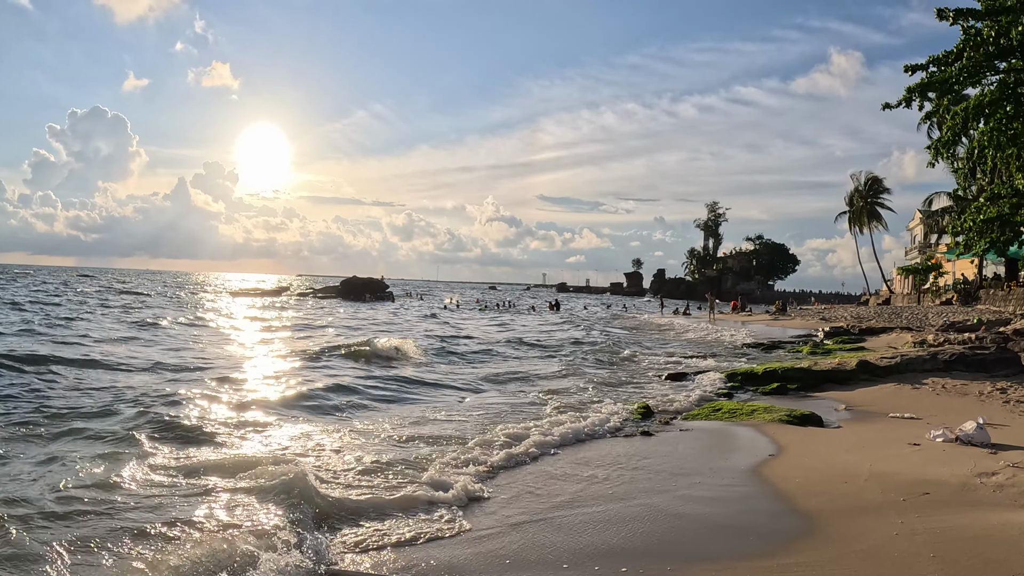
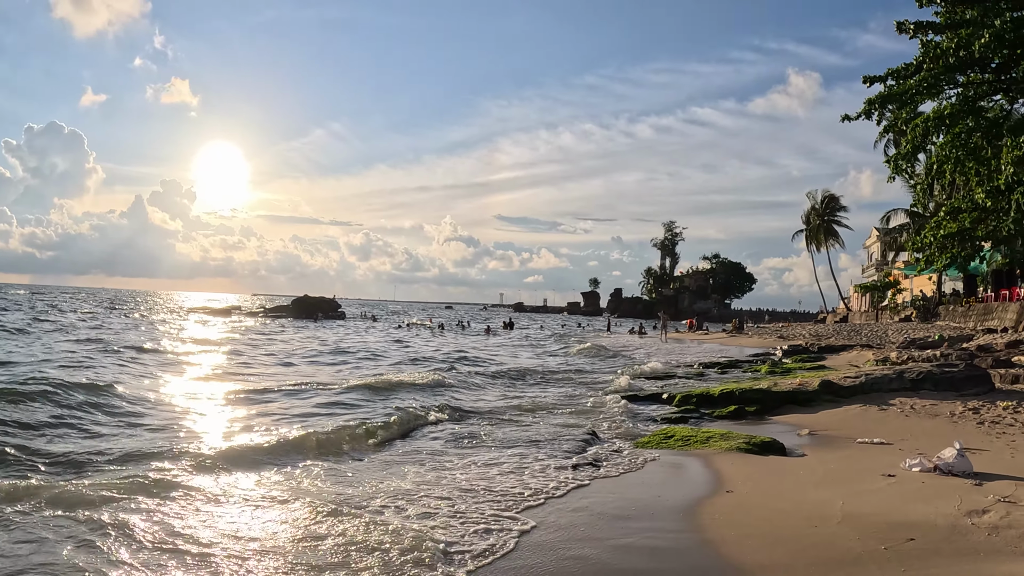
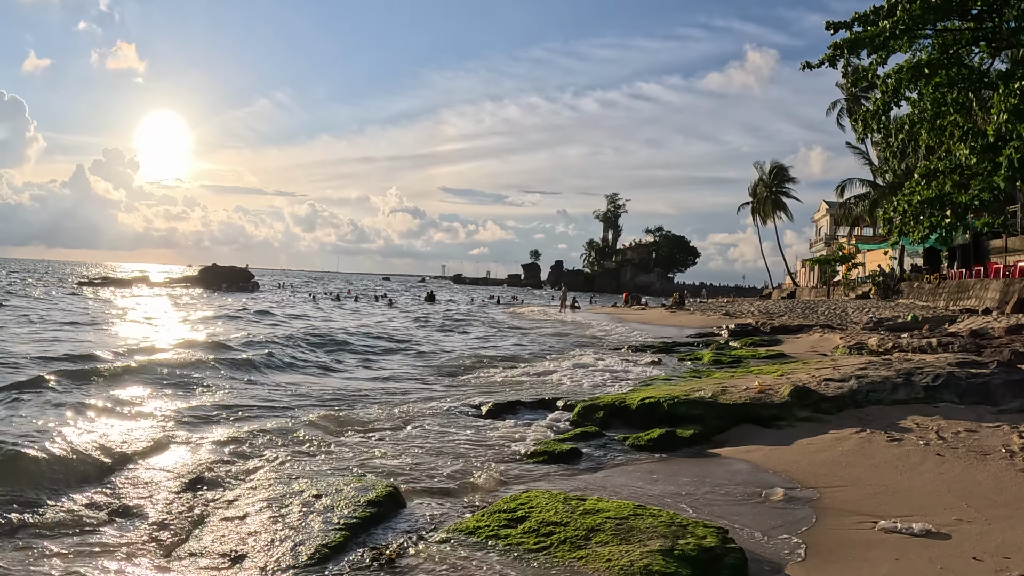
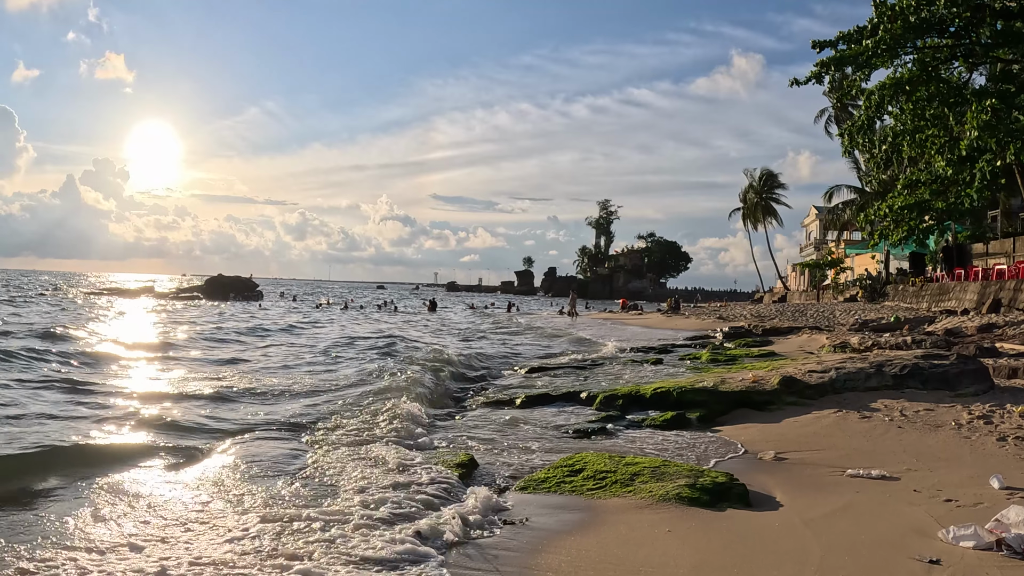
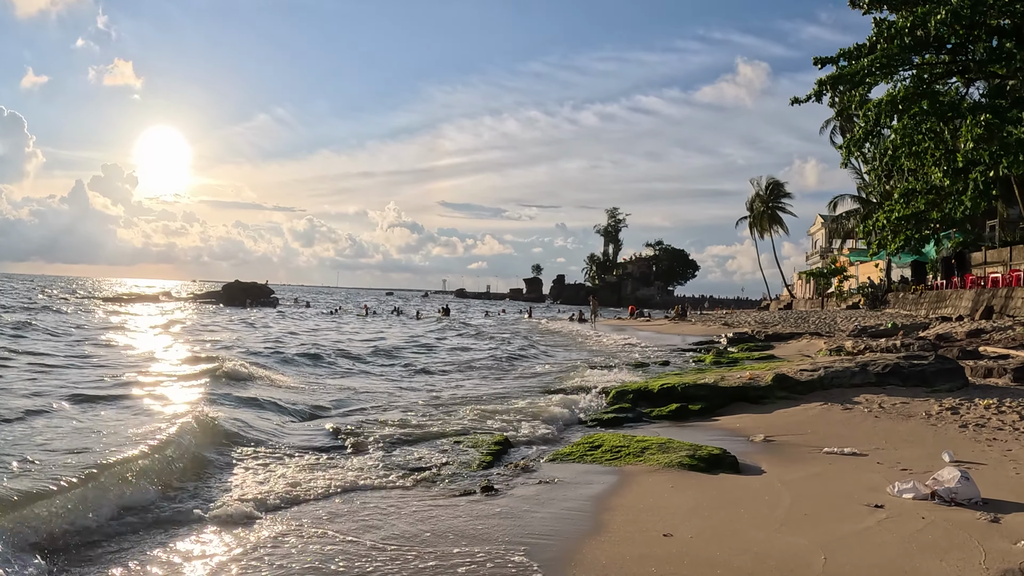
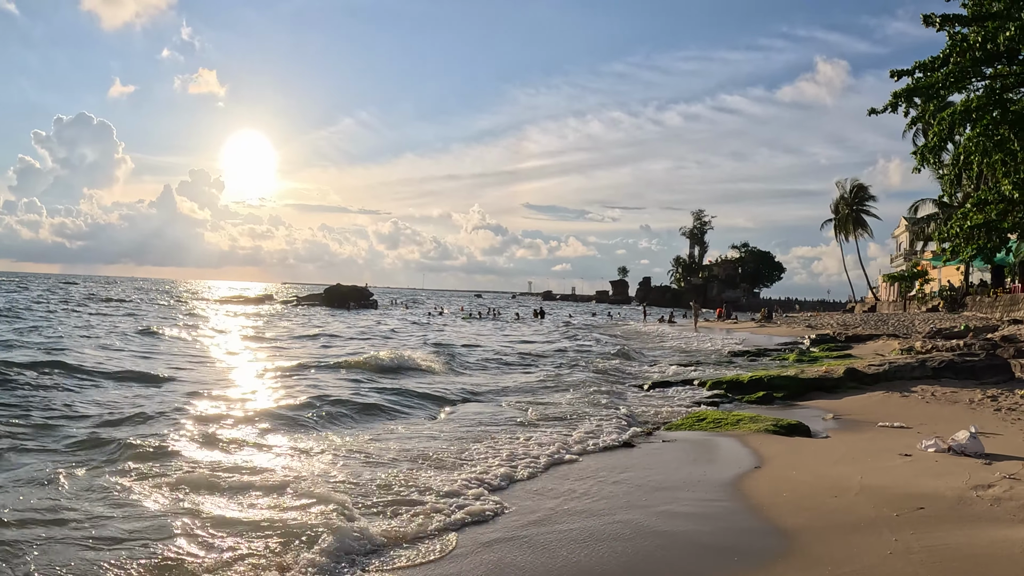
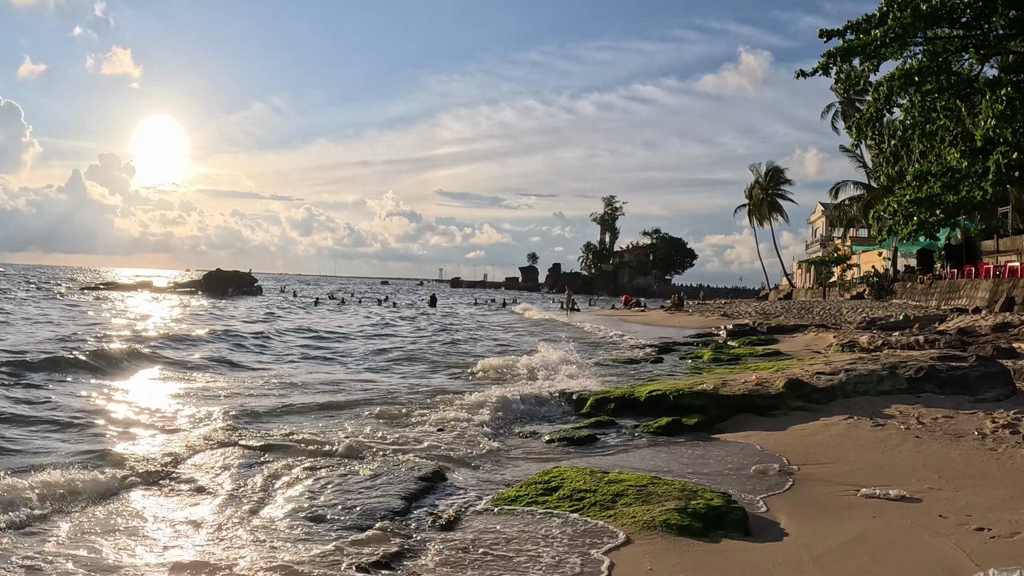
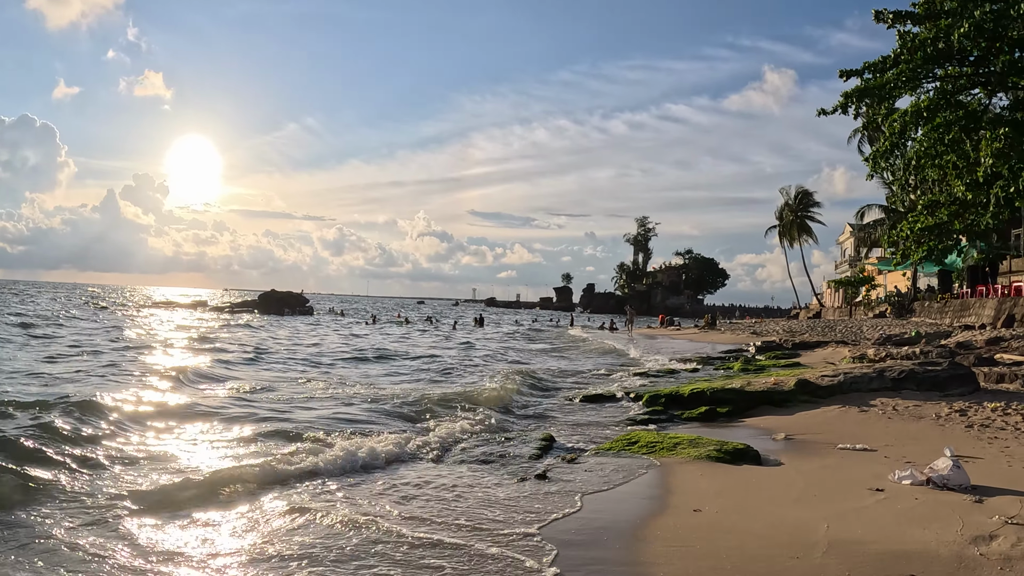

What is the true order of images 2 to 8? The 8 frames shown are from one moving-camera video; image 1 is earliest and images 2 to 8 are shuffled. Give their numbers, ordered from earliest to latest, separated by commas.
6, 2, 8, 5, 4, 7, 3
